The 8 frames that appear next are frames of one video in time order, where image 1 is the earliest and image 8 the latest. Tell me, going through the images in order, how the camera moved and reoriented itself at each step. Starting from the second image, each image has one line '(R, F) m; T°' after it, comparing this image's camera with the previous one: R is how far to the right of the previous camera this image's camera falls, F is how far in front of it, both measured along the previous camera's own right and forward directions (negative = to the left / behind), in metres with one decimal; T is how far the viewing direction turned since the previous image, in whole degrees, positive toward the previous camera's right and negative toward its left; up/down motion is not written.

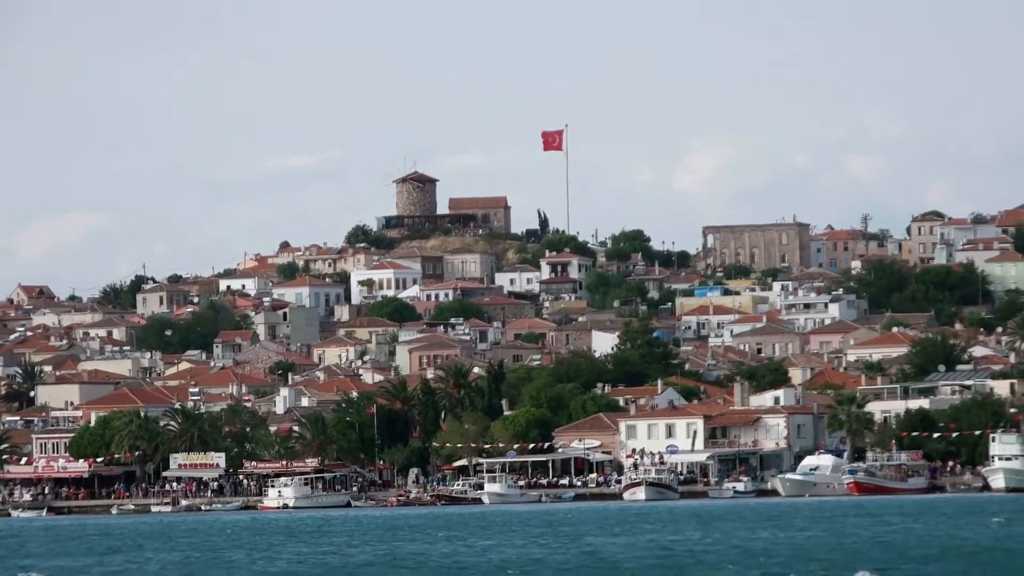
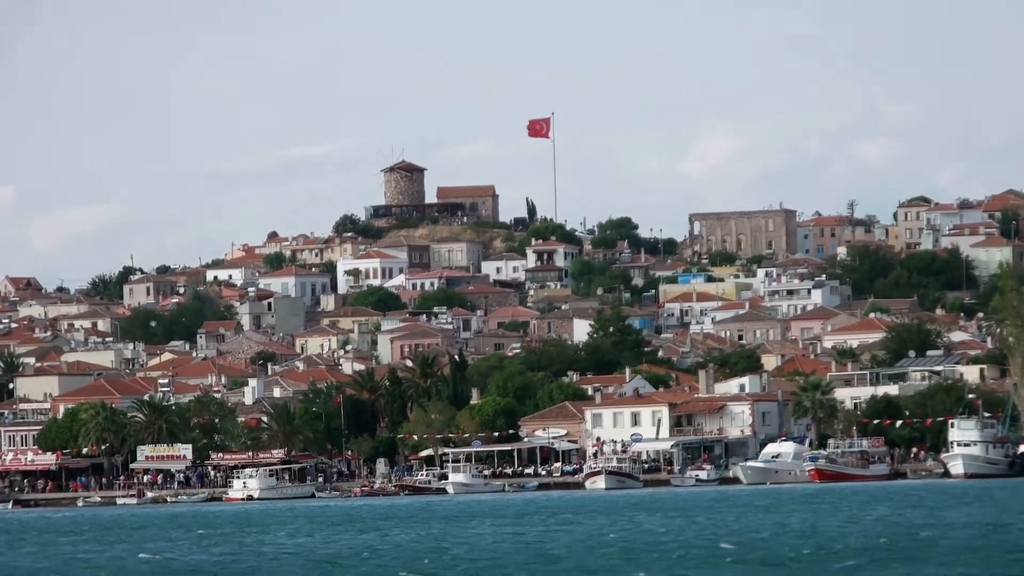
(+1.2, -0.2) m; 0°
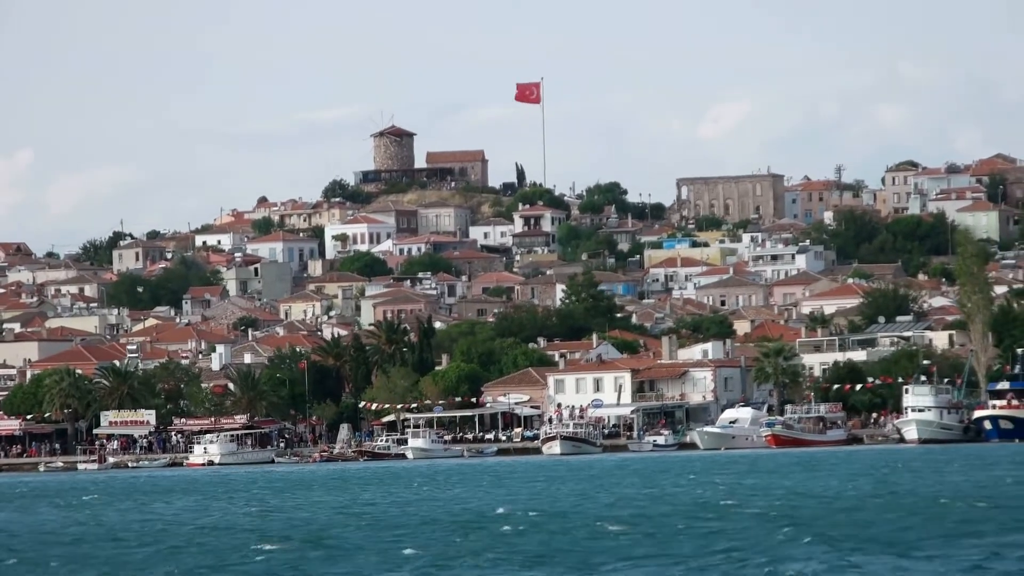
(+1.5, -0.2) m; 0°
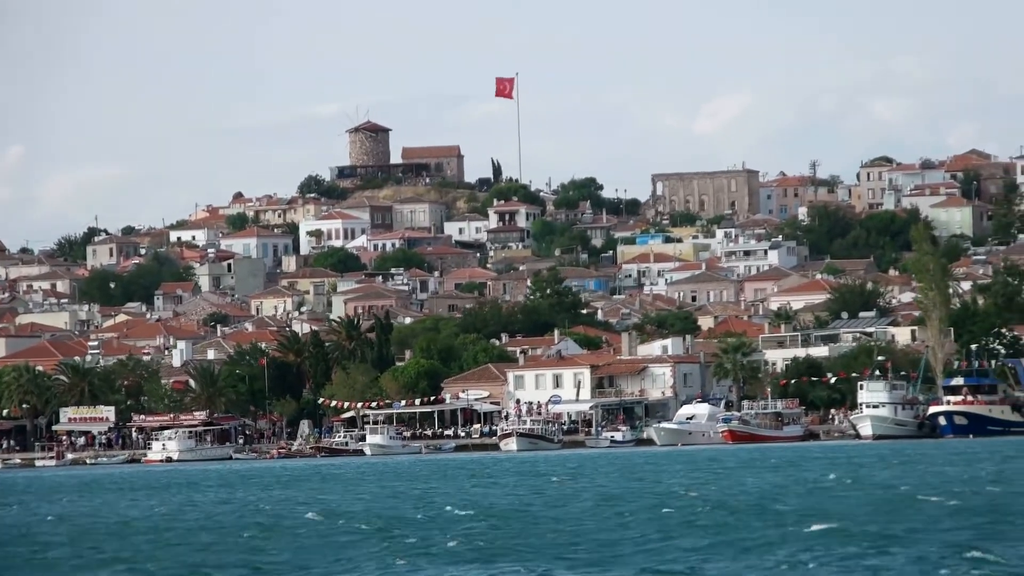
(+0.9, 0.0) m; 0°
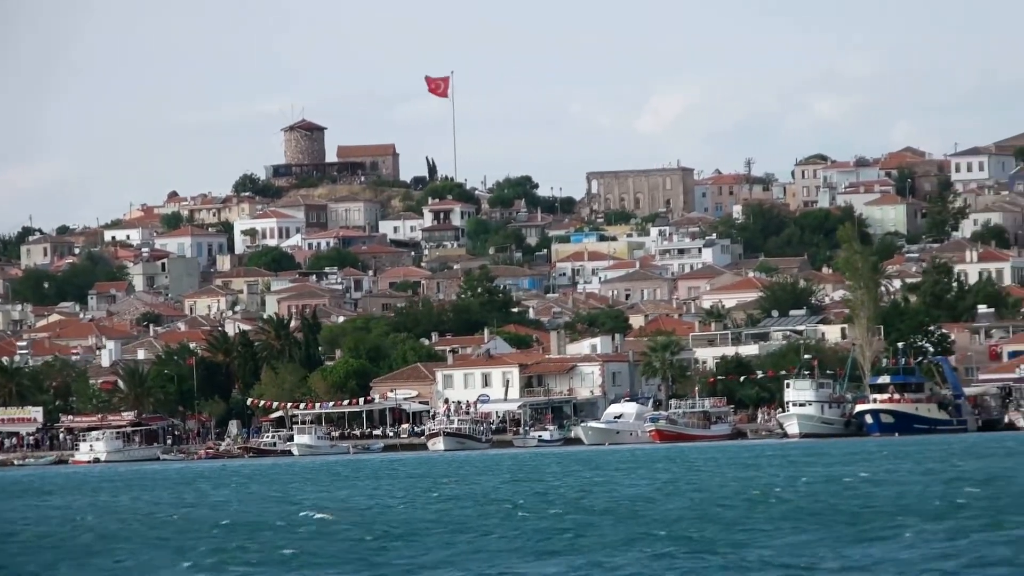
(+0.4, 0.0) m; +1°
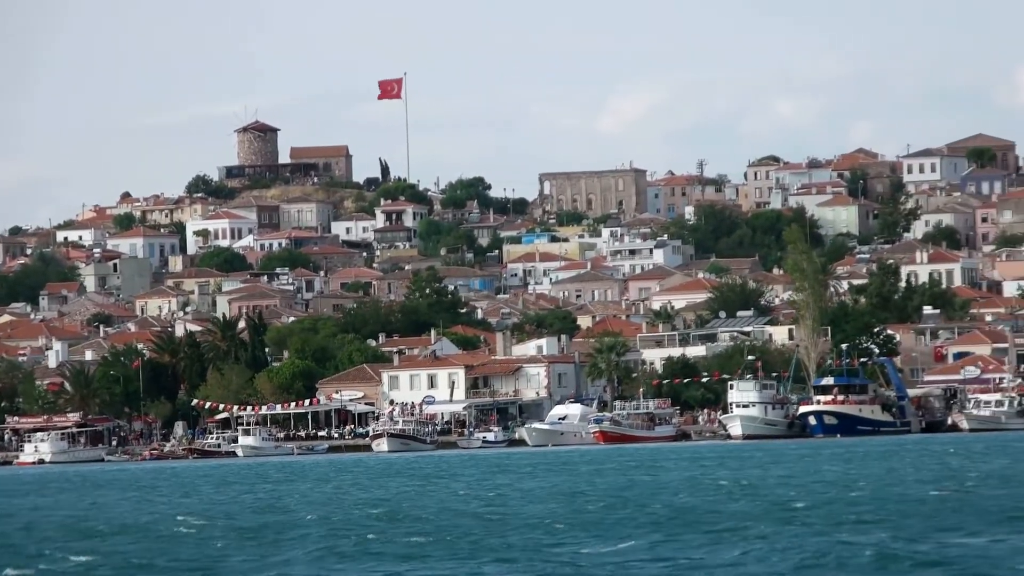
(+0.4, -0.1) m; +1°
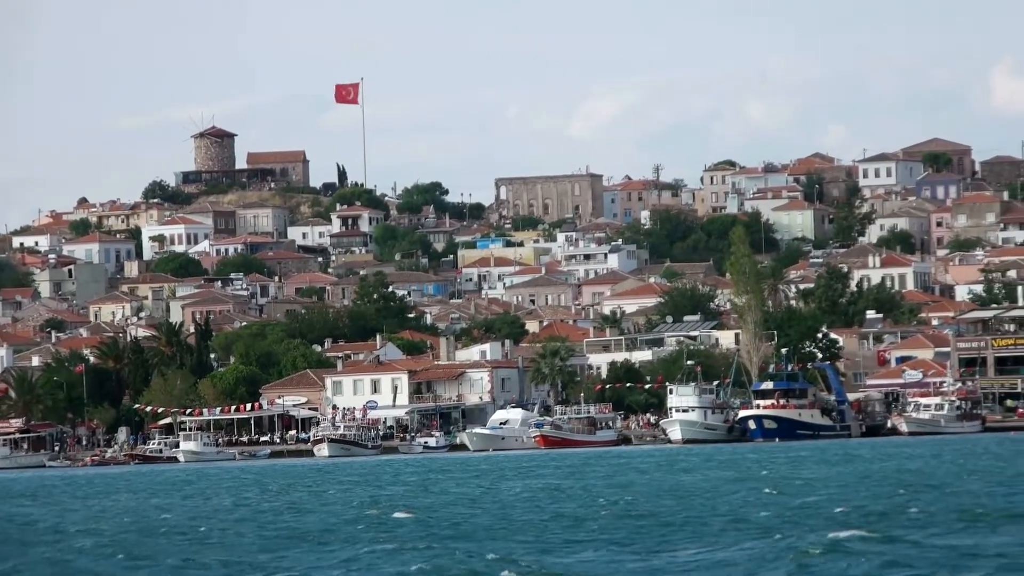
(+0.7, -0.1) m; 0°
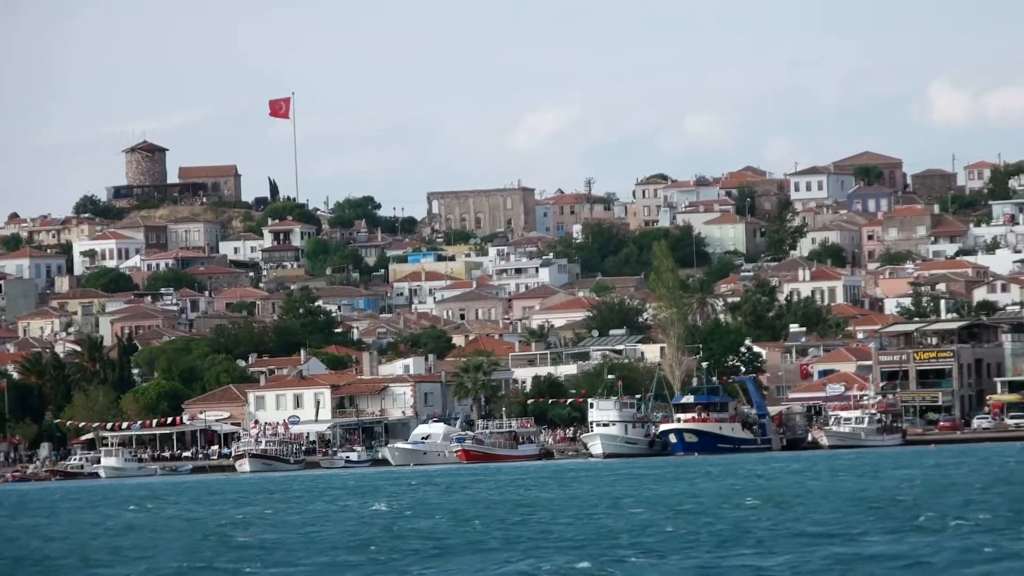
(+0.5, +0.1) m; +1°
